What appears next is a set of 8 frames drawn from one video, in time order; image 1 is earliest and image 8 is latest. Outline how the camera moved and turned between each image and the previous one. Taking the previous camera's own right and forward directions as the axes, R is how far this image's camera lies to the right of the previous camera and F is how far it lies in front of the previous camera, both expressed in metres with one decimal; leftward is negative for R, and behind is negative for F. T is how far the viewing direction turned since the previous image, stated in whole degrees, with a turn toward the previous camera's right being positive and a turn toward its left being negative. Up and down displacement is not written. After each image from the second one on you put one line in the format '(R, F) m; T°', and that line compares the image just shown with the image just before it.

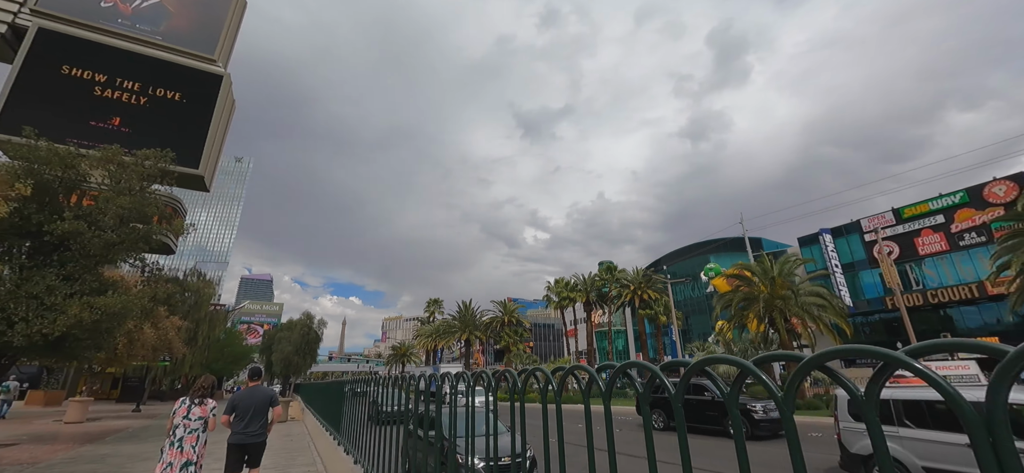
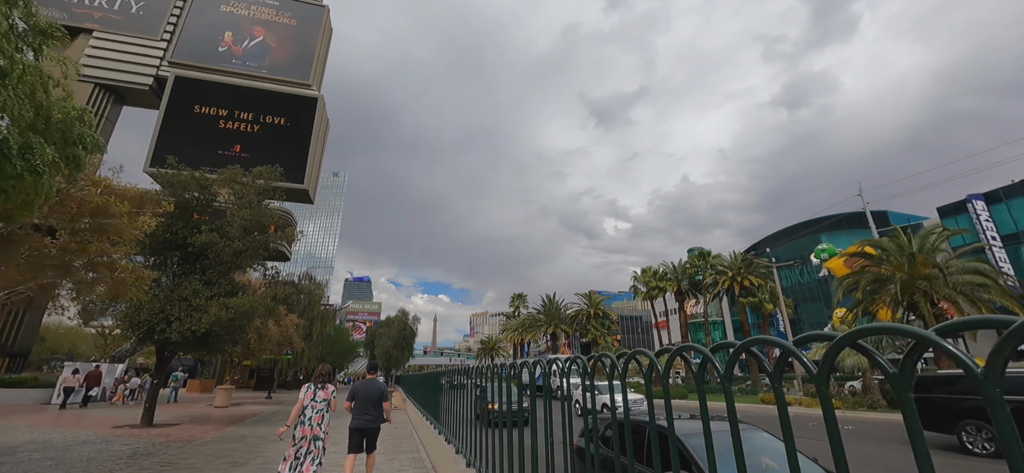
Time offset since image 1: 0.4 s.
(-0.2, +0.4) m; -11°
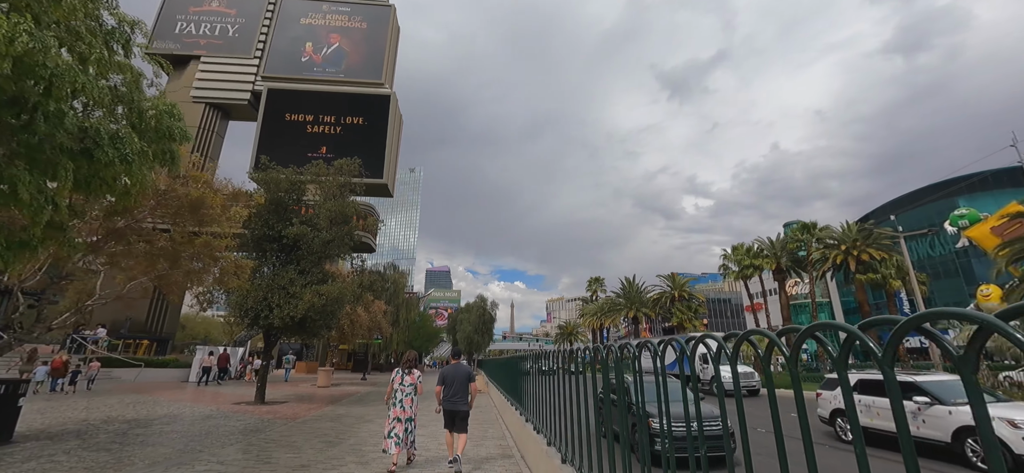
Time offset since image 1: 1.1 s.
(-0.2, +0.8) m; -10°
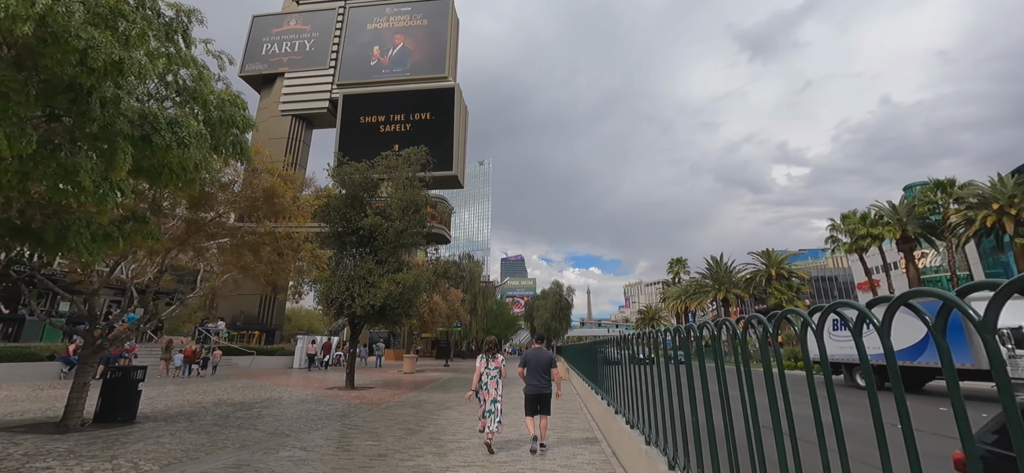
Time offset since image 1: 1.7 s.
(-0.1, +0.9) m; -10°
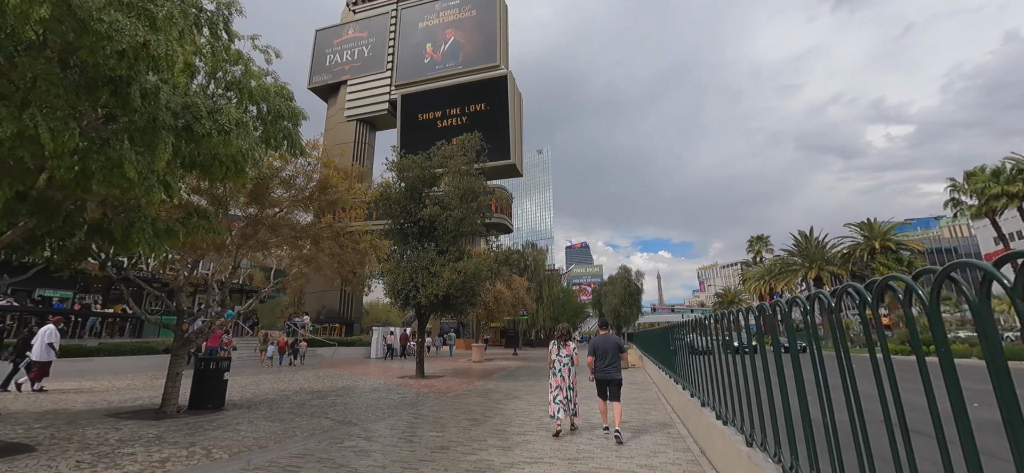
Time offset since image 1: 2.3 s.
(+0.1, +0.7) m; -9°
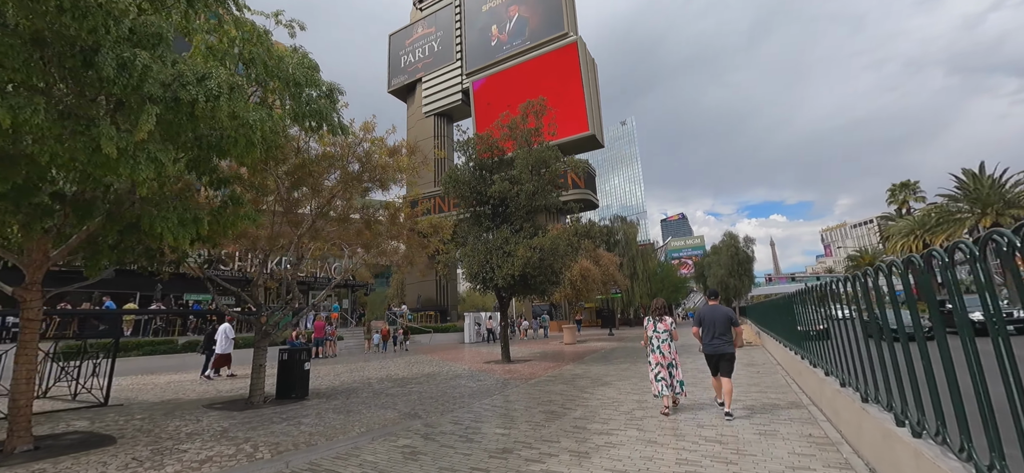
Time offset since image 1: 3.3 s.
(+0.4, +1.4) m; -13°
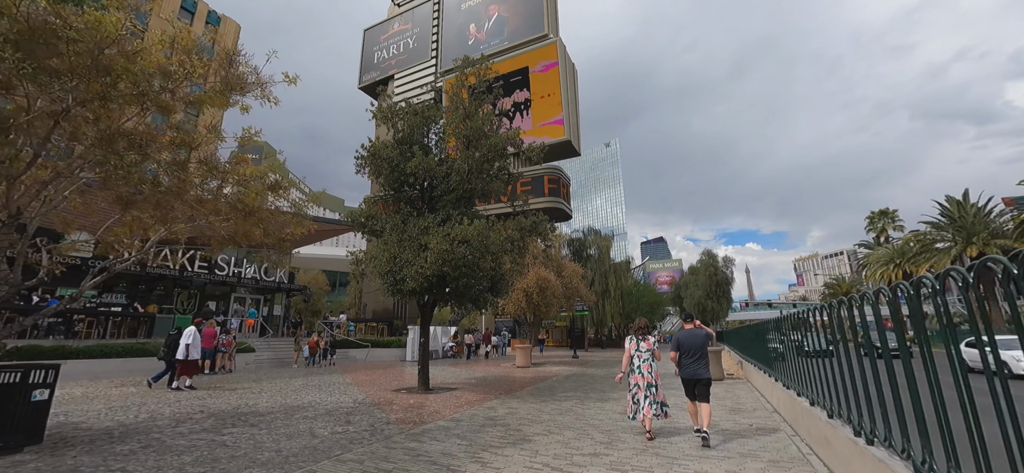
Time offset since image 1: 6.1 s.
(+1.7, +3.3) m; +2°
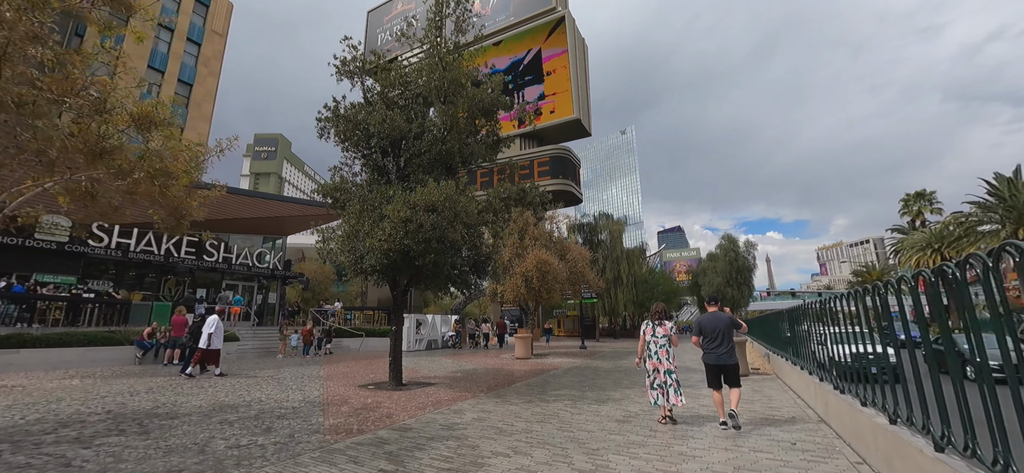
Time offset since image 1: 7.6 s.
(+0.8, +1.8) m; -2°
